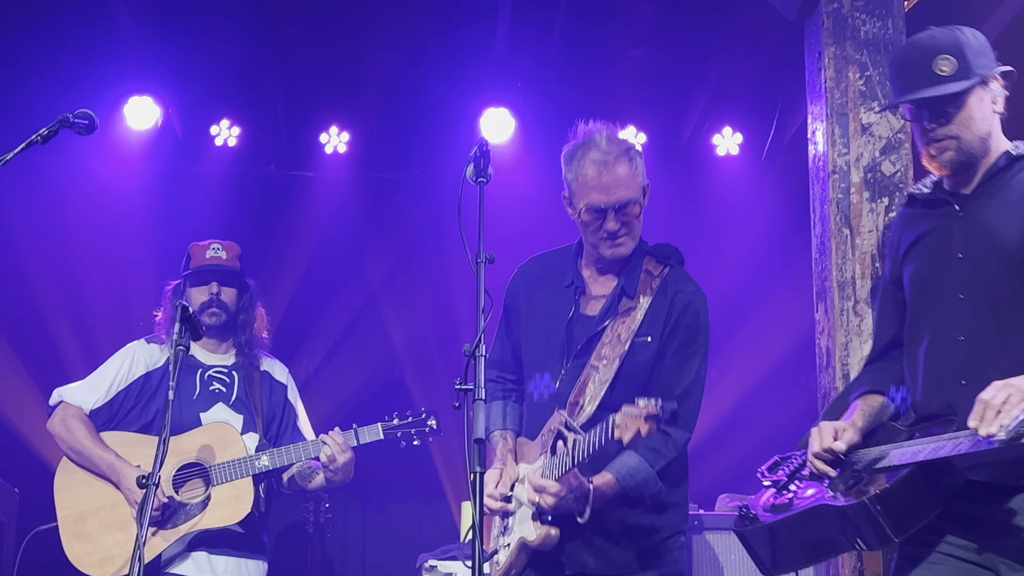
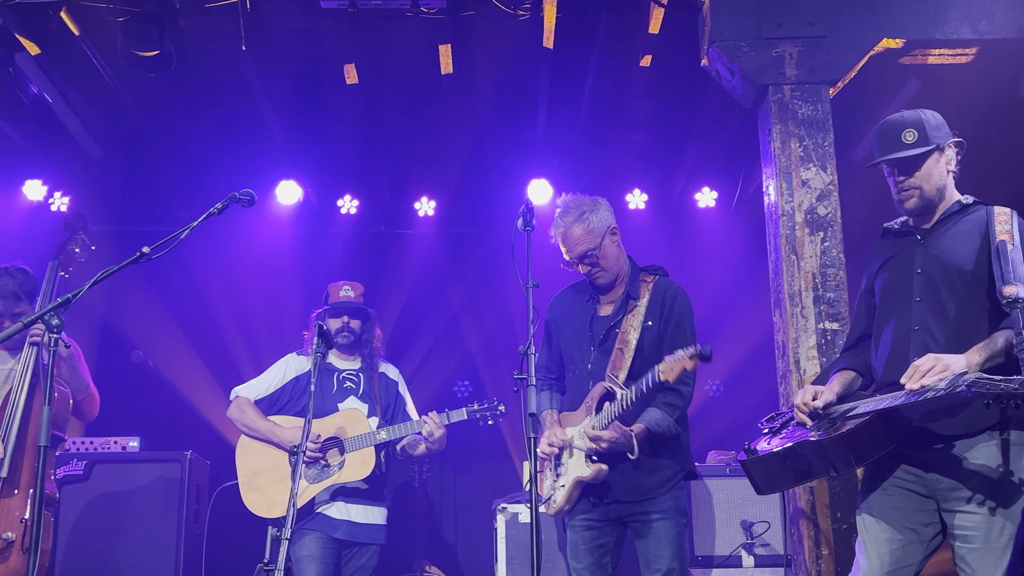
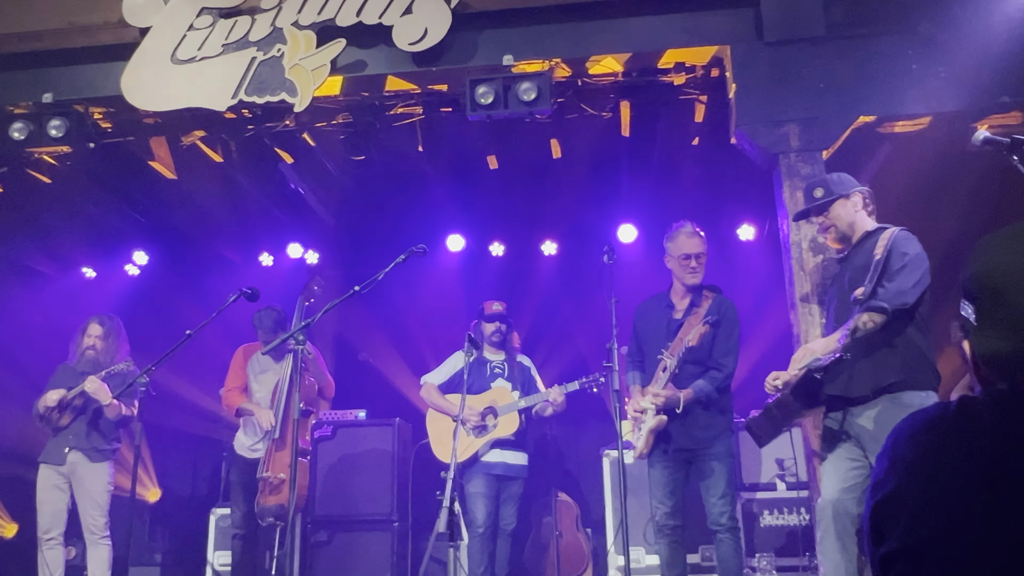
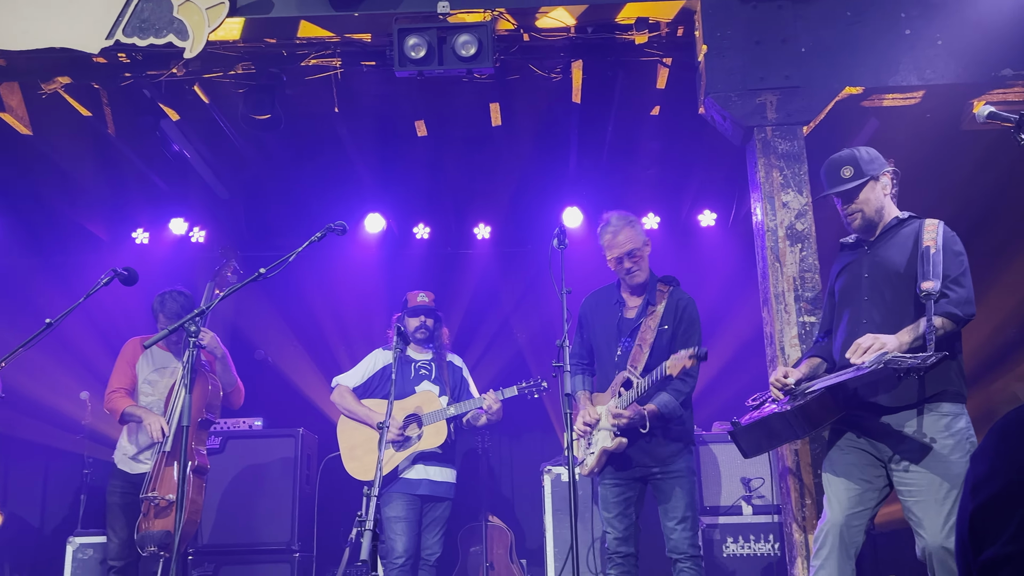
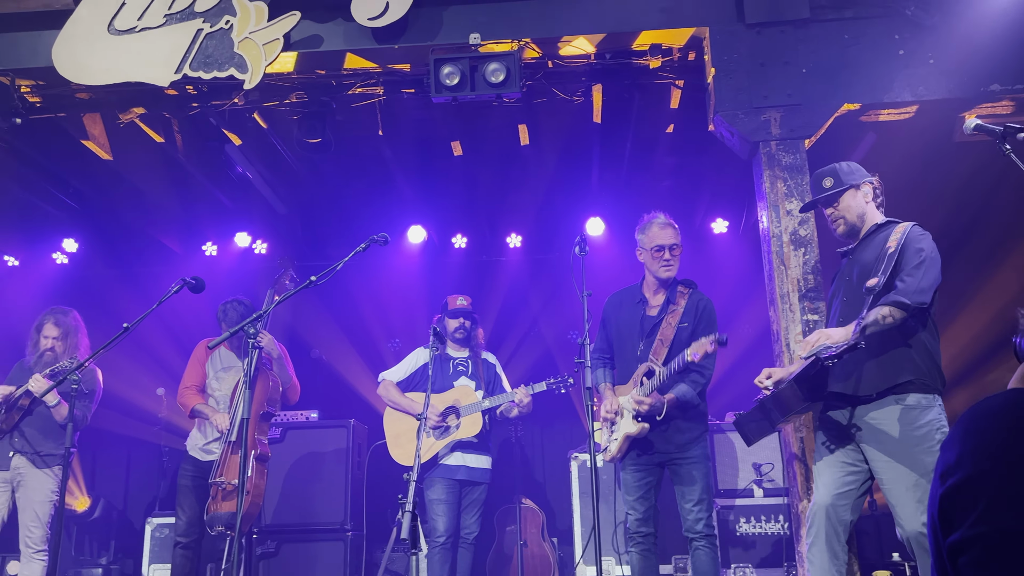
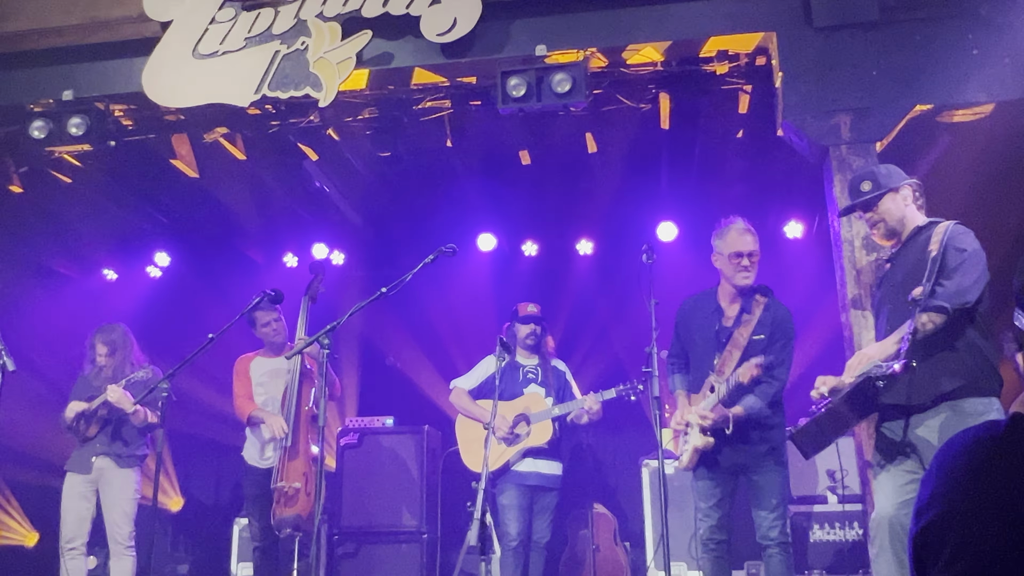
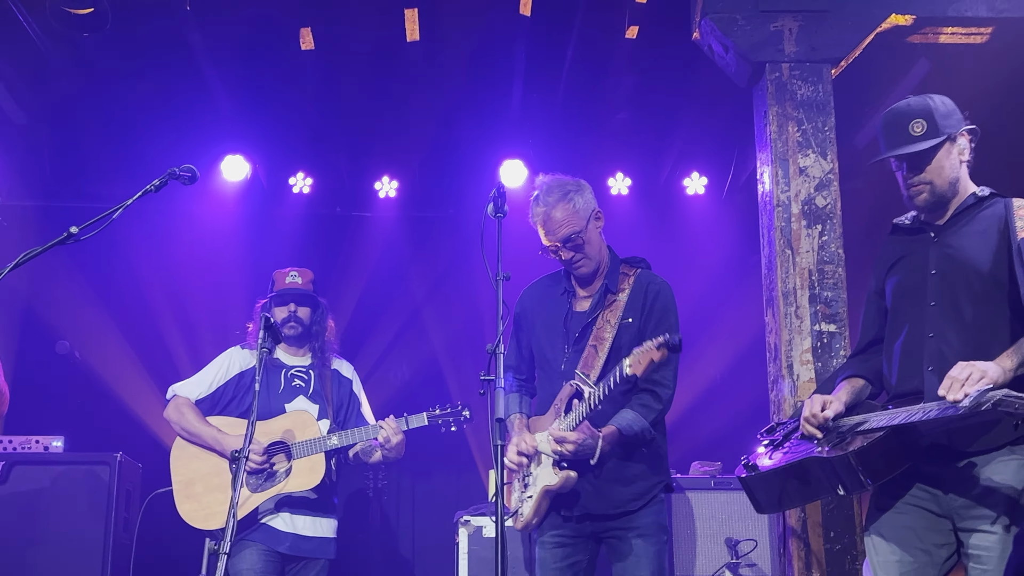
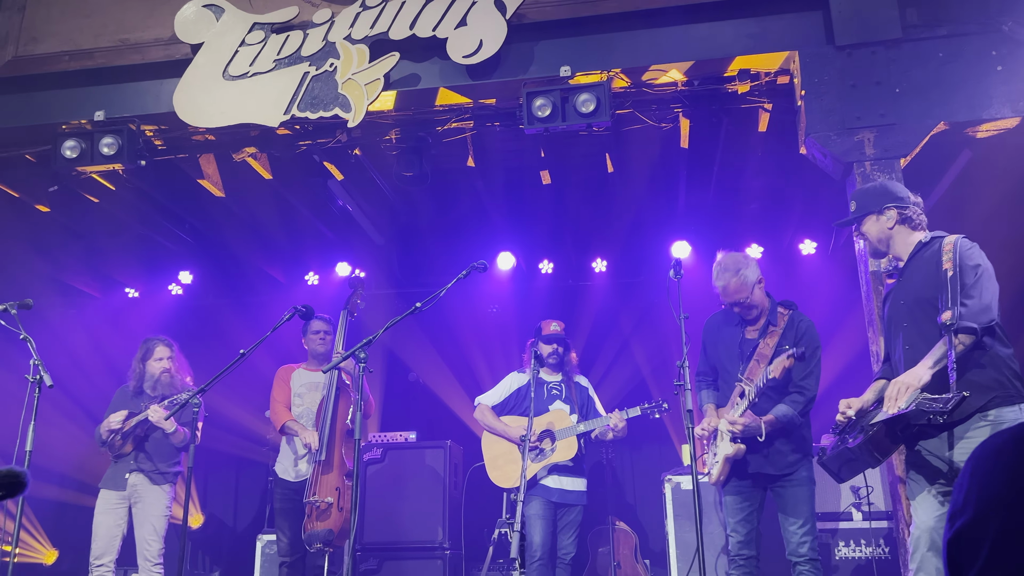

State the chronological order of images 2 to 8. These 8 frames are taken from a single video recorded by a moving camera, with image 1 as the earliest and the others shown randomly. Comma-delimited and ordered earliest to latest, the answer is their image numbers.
7, 2, 4, 5, 3, 6, 8
